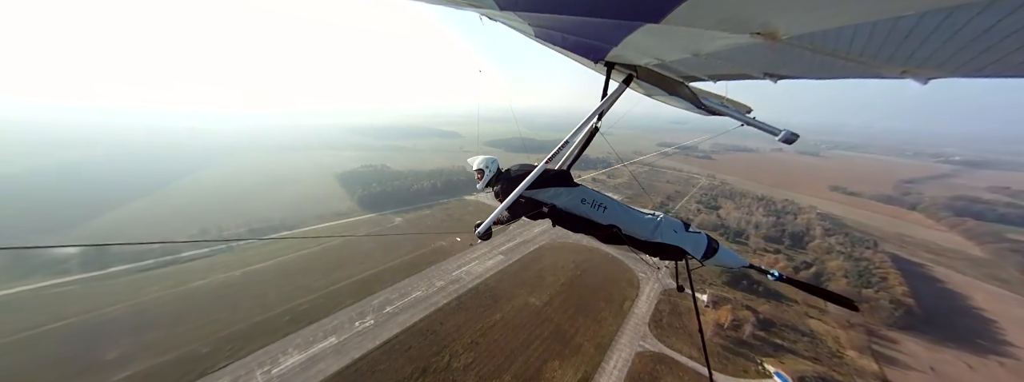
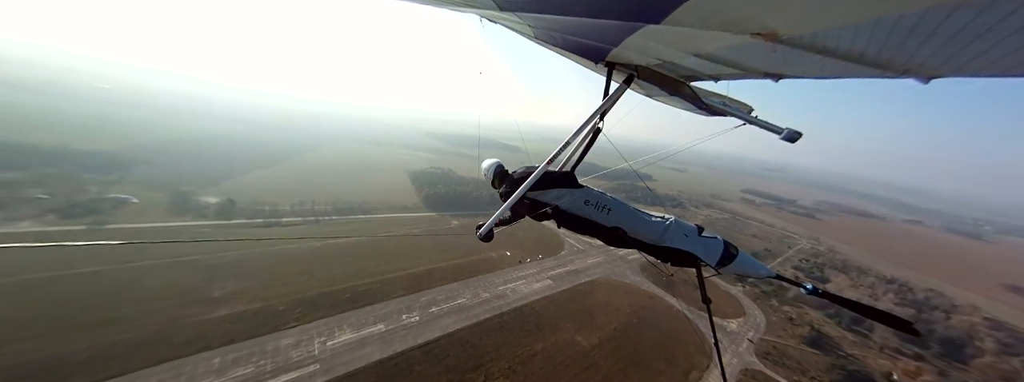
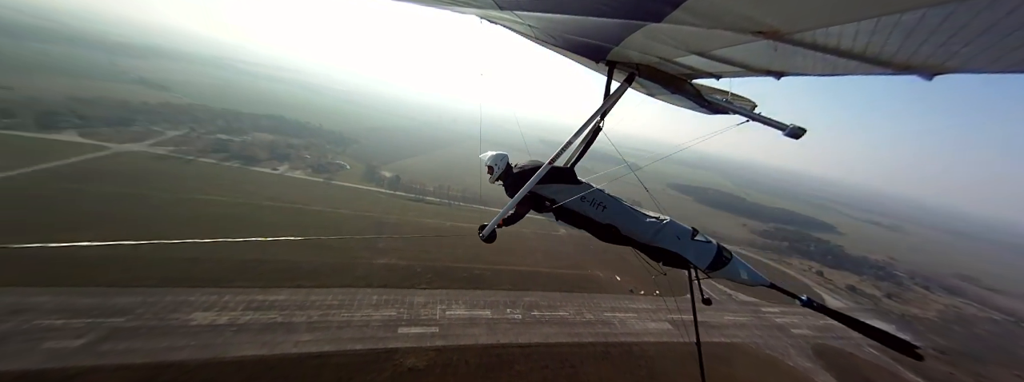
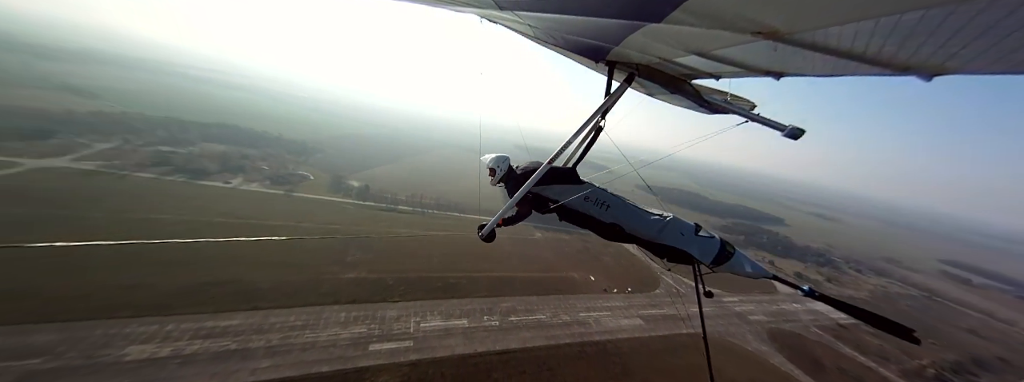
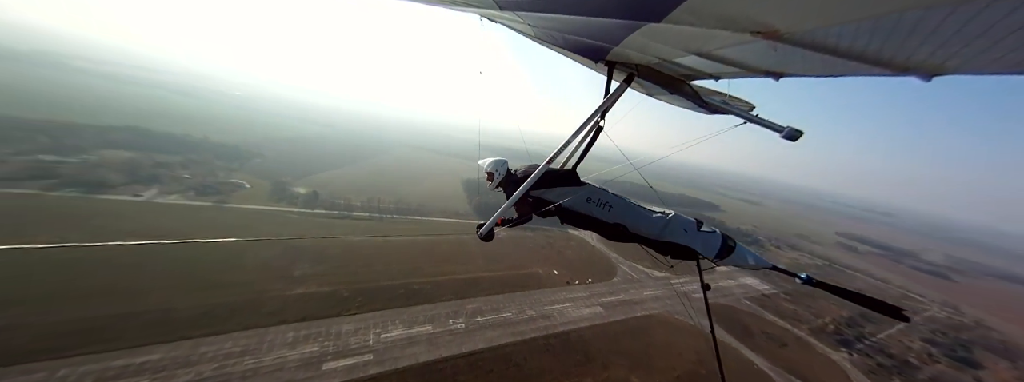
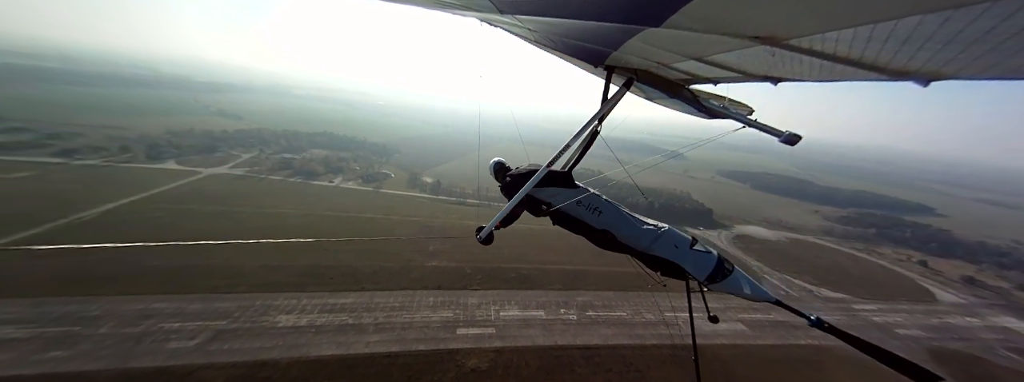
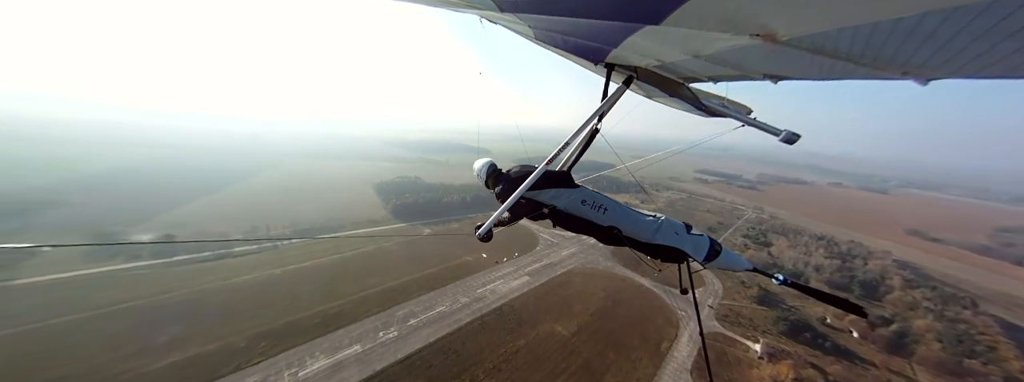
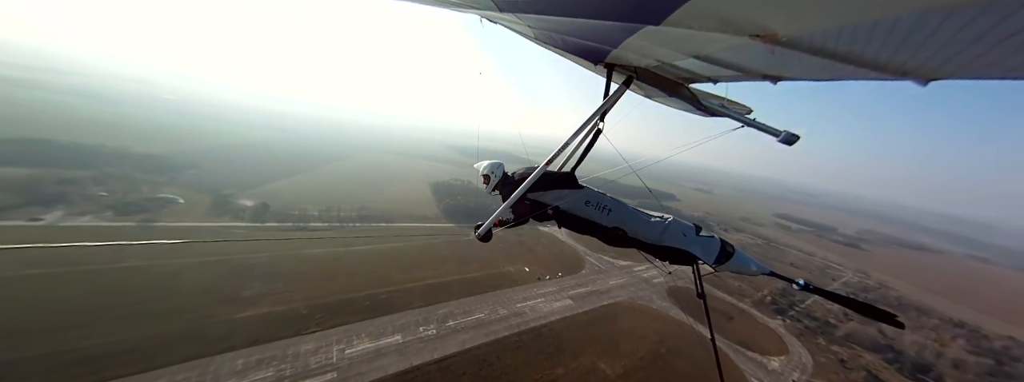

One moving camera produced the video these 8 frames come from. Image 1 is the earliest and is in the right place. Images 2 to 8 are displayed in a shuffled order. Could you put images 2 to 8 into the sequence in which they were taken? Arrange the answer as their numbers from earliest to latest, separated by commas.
7, 2, 8, 5, 4, 3, 6
